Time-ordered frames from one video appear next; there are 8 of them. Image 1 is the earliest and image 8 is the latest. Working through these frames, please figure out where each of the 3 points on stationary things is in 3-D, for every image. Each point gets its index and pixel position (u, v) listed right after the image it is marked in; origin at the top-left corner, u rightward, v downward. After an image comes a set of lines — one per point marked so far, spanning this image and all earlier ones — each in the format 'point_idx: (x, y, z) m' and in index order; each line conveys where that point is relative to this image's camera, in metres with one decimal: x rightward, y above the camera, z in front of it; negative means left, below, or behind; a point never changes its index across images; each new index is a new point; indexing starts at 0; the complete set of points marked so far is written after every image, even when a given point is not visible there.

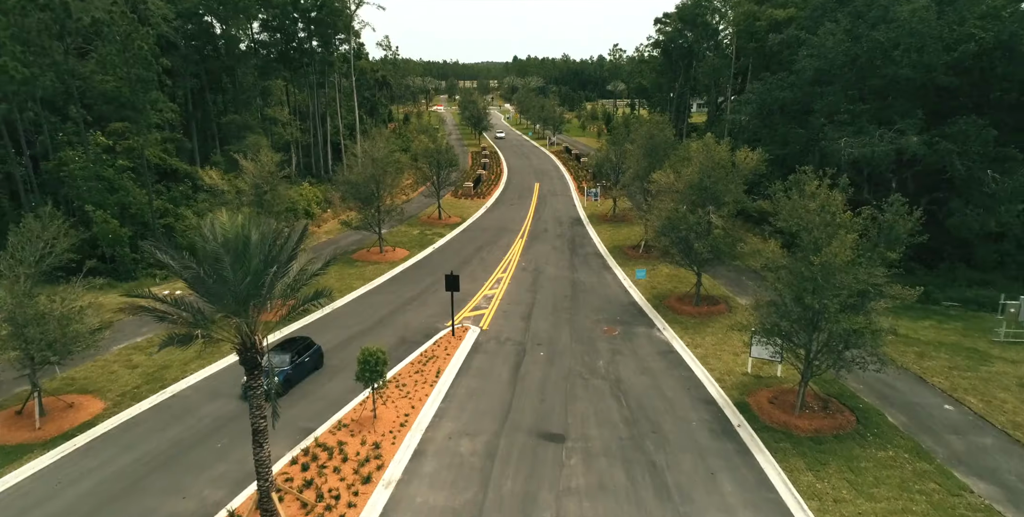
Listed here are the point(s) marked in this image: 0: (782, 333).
0: (+6.6, -1.8, +15.4) m
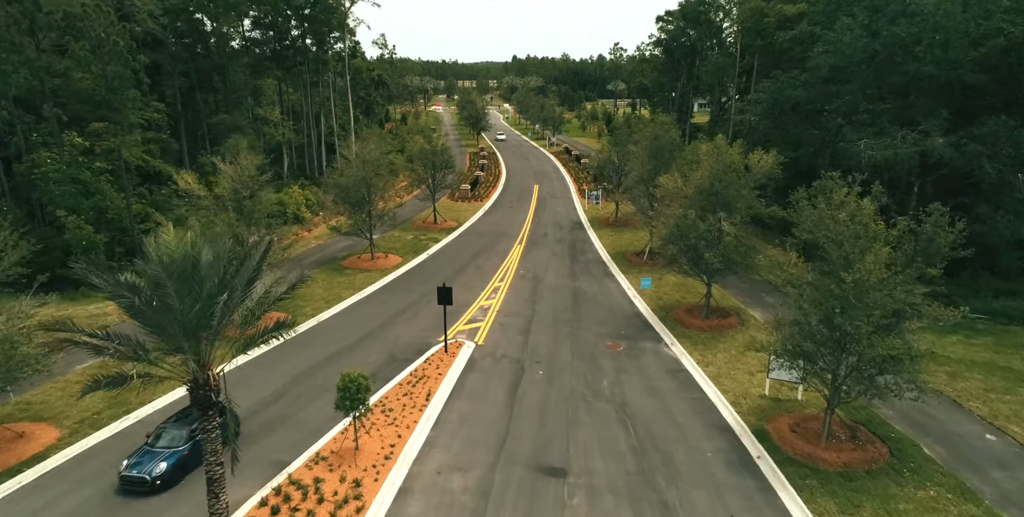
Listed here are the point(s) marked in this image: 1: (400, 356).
0: (+6.5, -2.2, +13.9) m
1: (-3.5, -3.1, +19.9) m
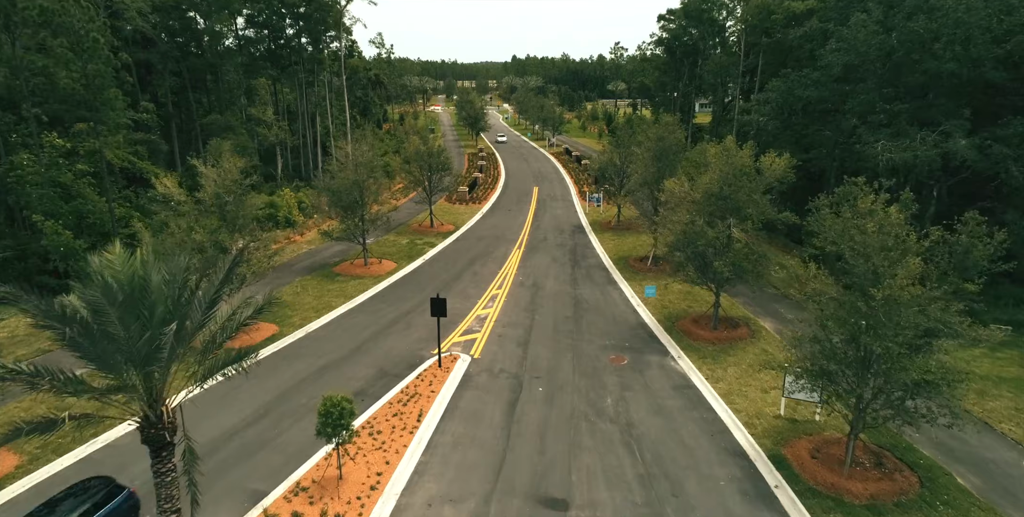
0: (+6.5, -2.4, +12.8) m
1: (-3.6, -3.3, +18.8) m
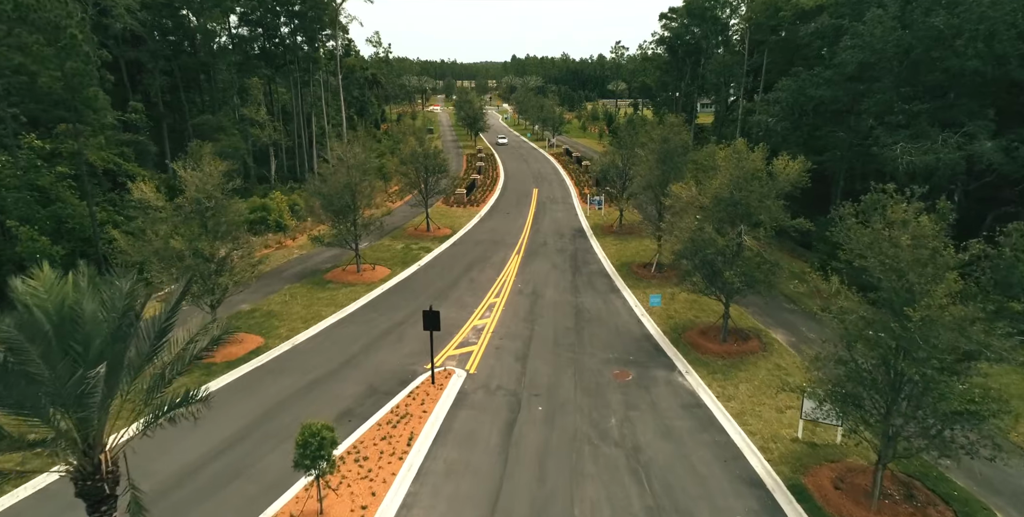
0: (+6.4, -2.7, +11.7) m
1: (-3.7, -3.6, +17.7) m
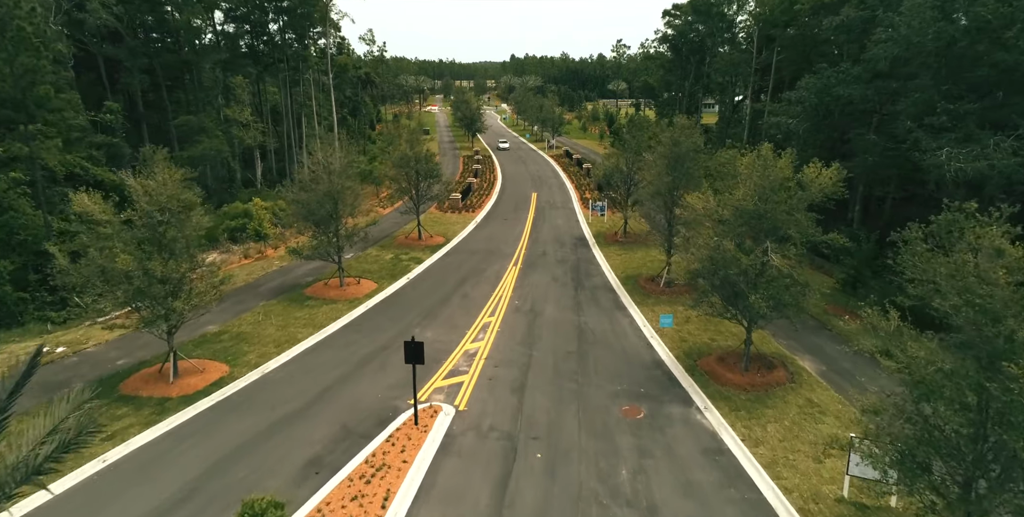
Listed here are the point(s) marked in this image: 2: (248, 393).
0: (+6.3, -3.2, +9.5) m
1: (-3.8, -4.1, +15.4) m
2: (-7.2, -3.7, +17.1) m
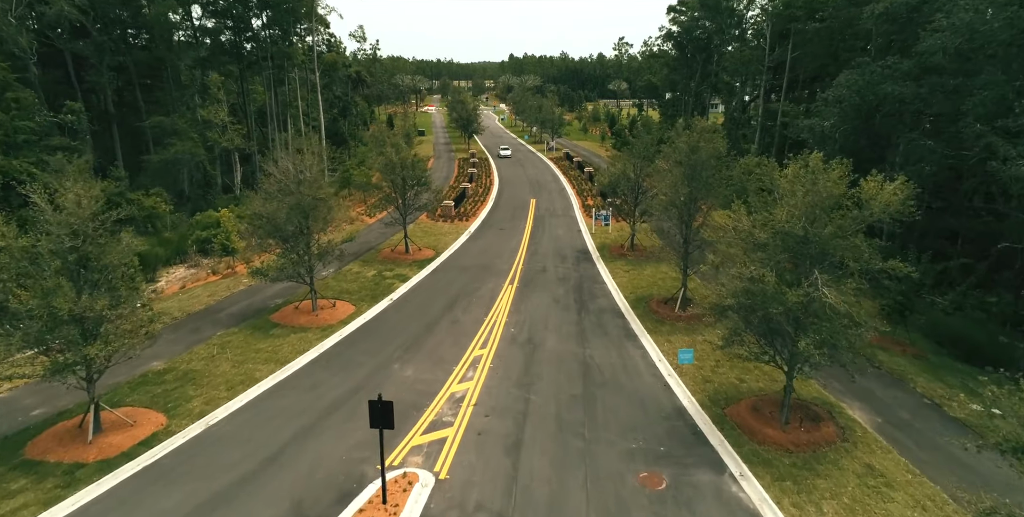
0: (+6.1, -3.9, +6.5) m
1: (-3.9, -4.9, +12.4) m
2: (-7.3, -4.4, +14.1) m
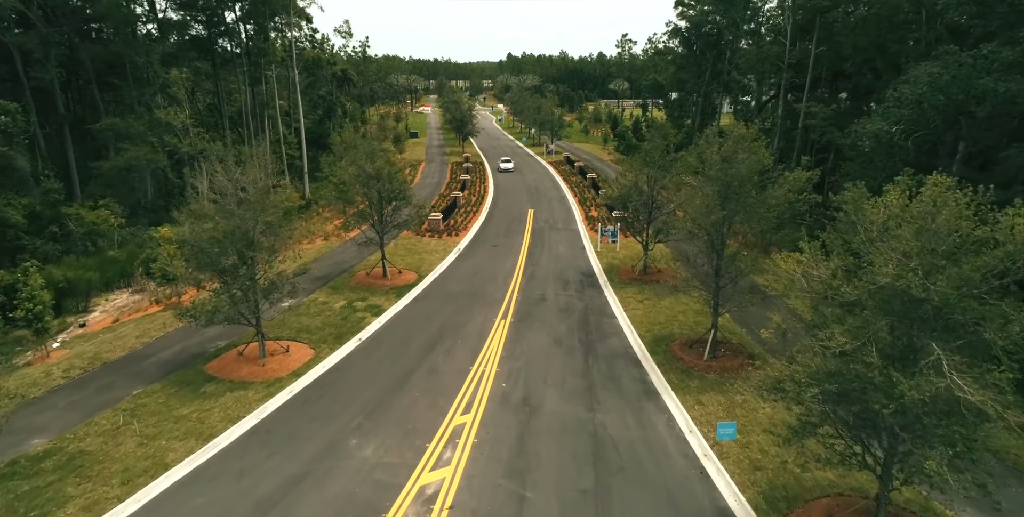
0: (+5.9, -5.0, +2.3) m
1: (-4.2, -5.9, +8.2) m
2: (-7.5, -5.4, +9.9) m
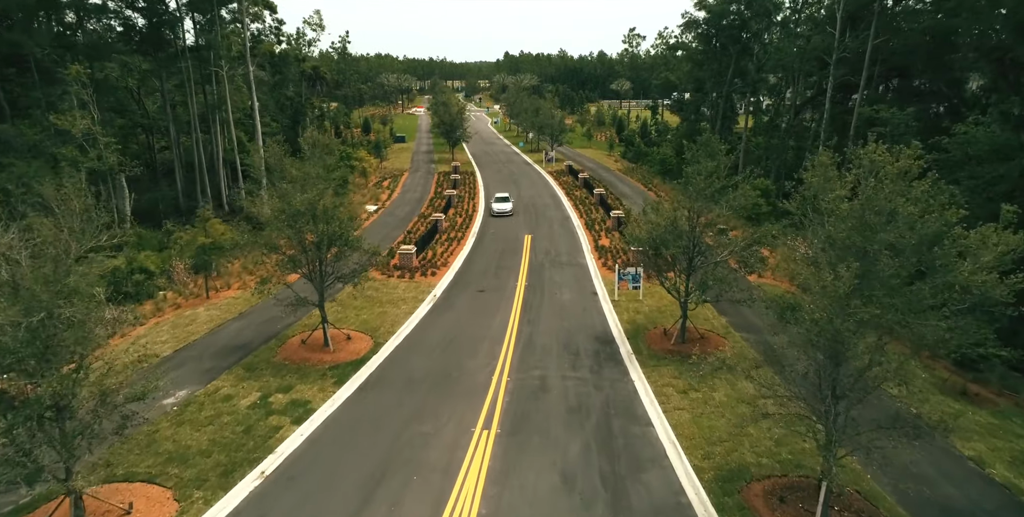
0: (+5.7, -6.9, -5.1) m
1: (-4.5, -7.8, +0.8) m
2: (-7.8, -7.3, +2.5) m
